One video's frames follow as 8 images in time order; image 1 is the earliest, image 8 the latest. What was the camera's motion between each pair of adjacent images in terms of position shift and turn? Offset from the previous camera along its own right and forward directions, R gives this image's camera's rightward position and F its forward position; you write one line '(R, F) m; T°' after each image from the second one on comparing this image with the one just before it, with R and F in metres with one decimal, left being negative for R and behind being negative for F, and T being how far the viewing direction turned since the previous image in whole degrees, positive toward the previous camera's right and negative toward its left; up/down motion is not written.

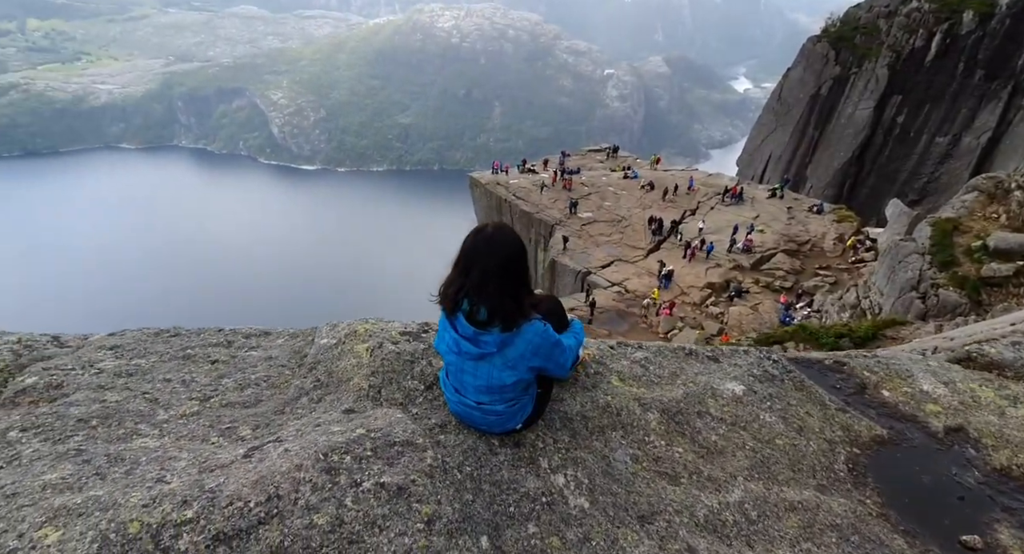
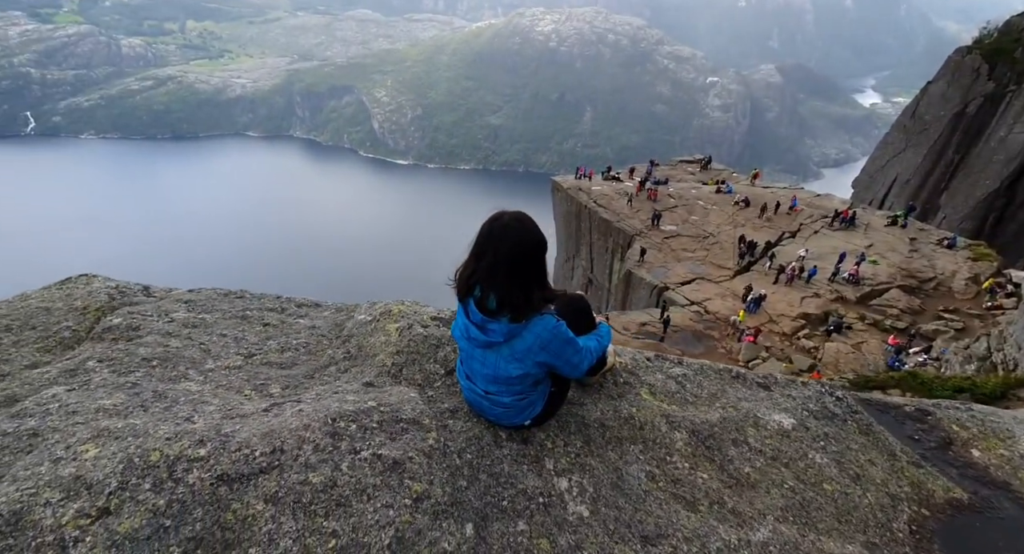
(+0.8, +0.1) m; -10°
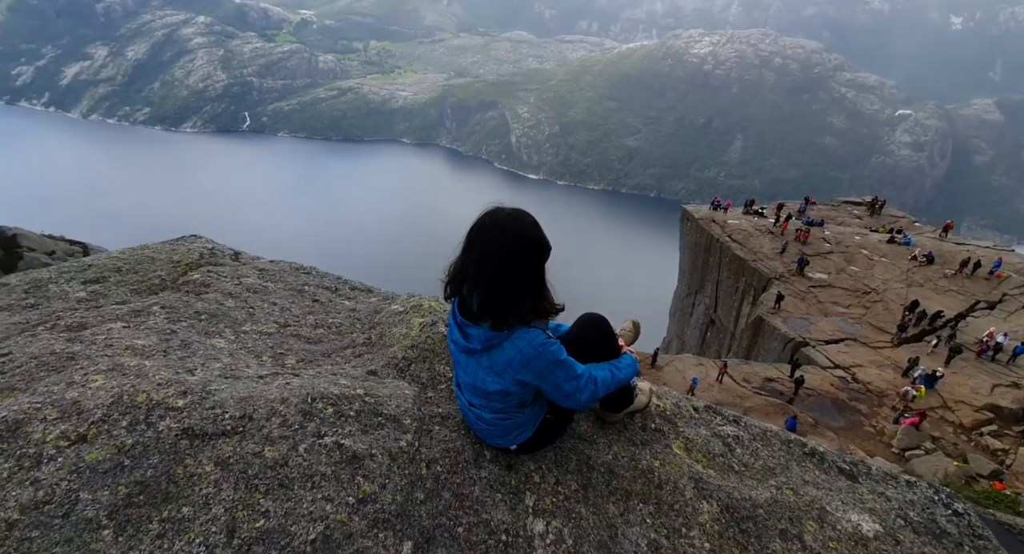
(+1.3, +0.7) m; -15°
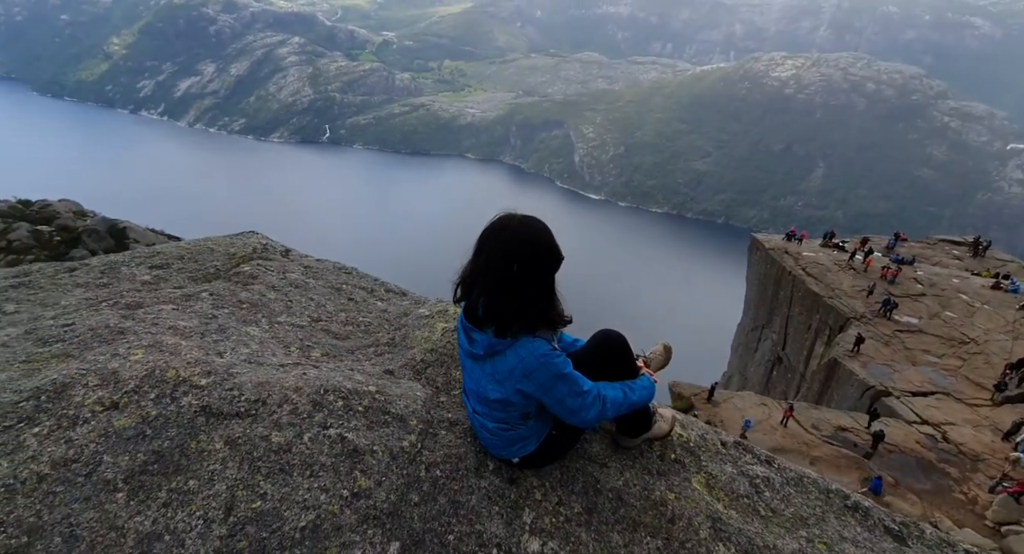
(+0.5, +0.1) m; -7°
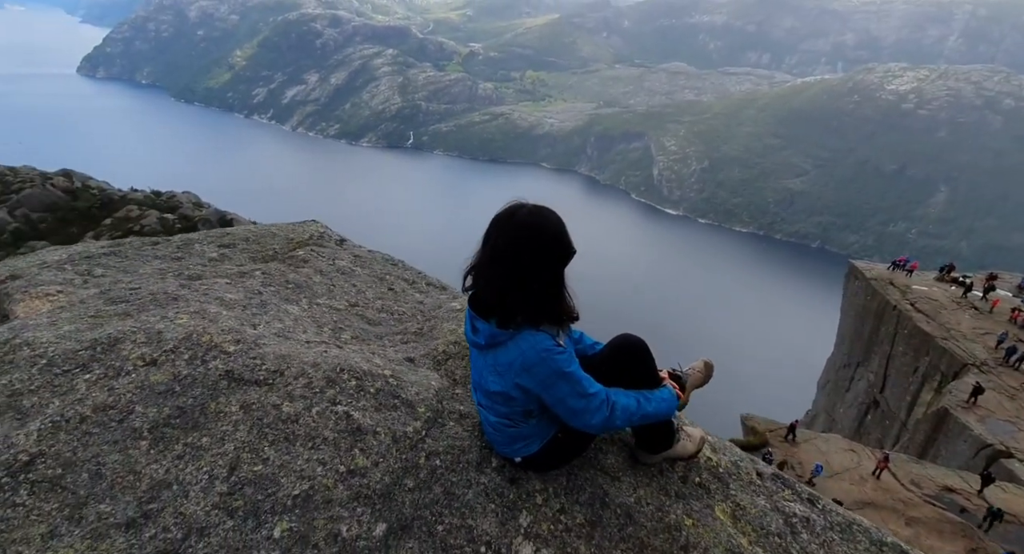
(+0.6, +0.2) m; -9°
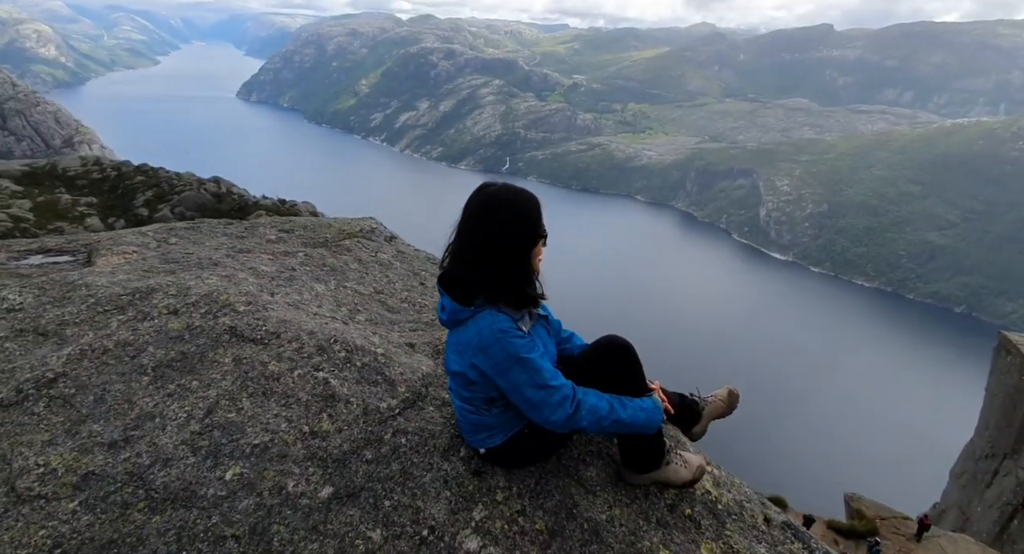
(+1.1, +0.2) m; -11°
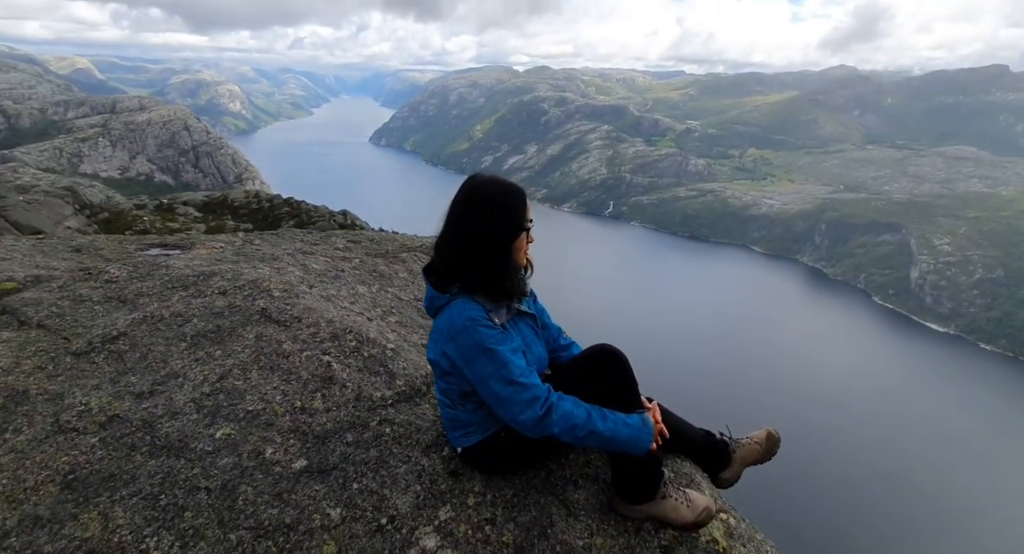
(+1.2, +0.2) m; -13°
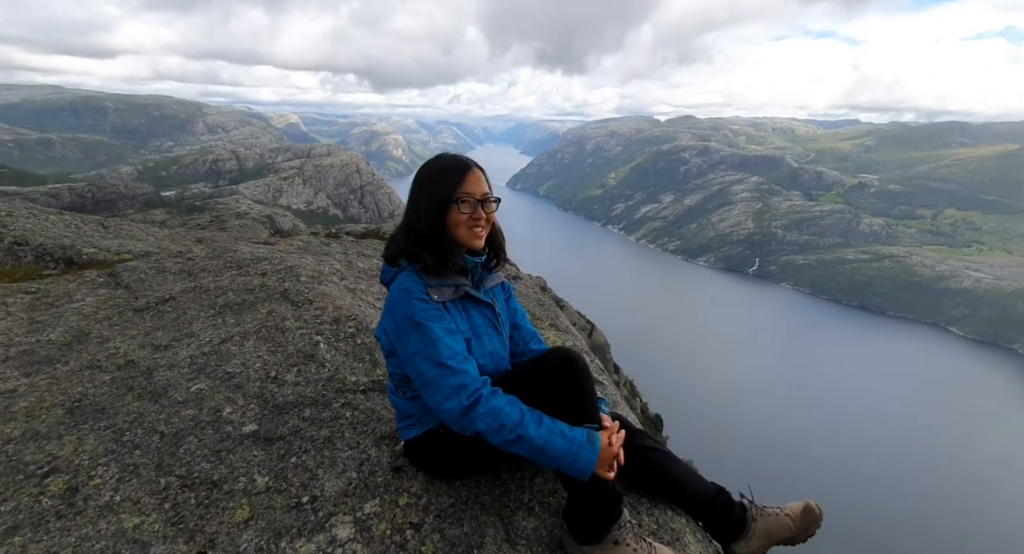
(+1.5, +0.7) m; -16°
